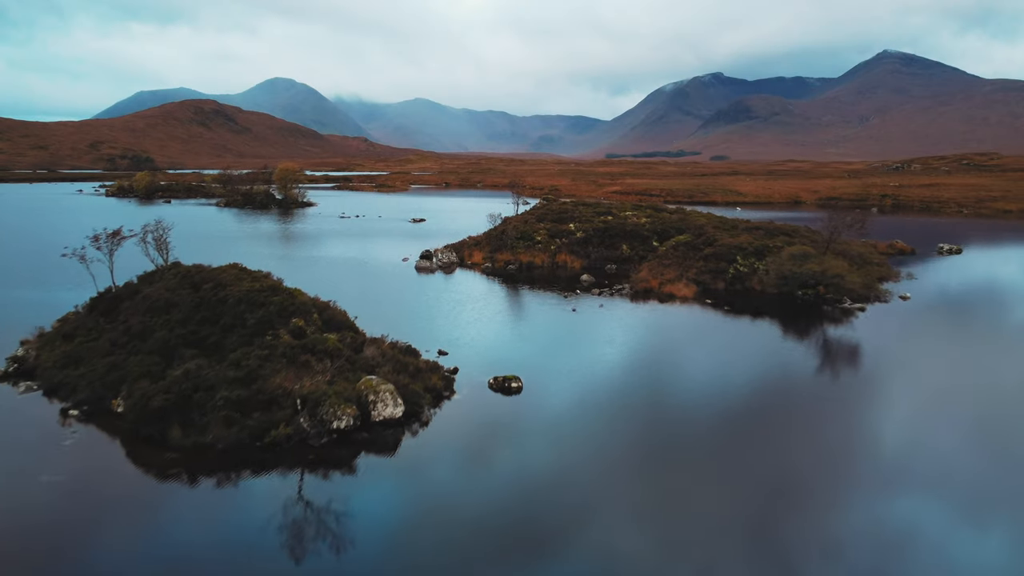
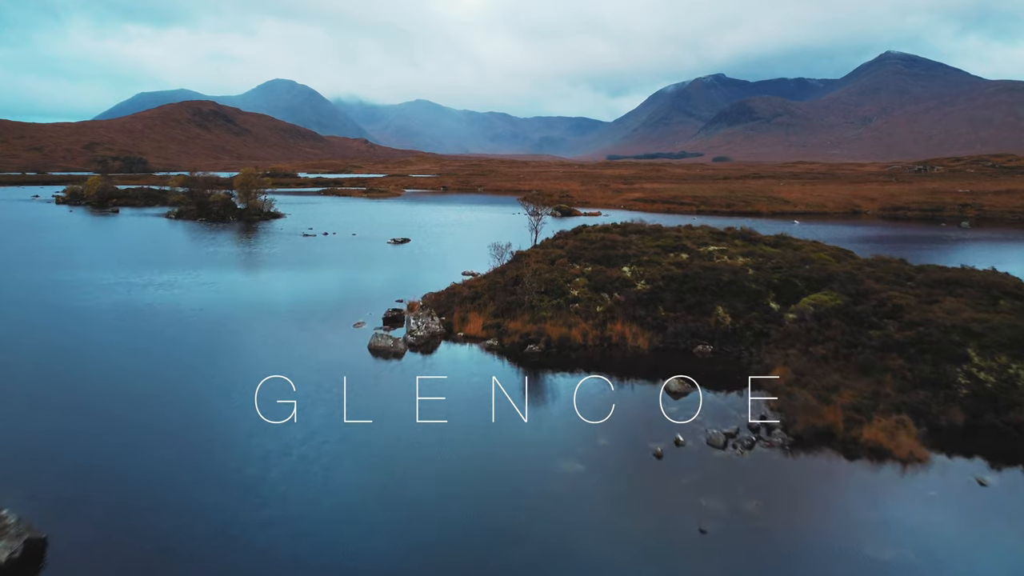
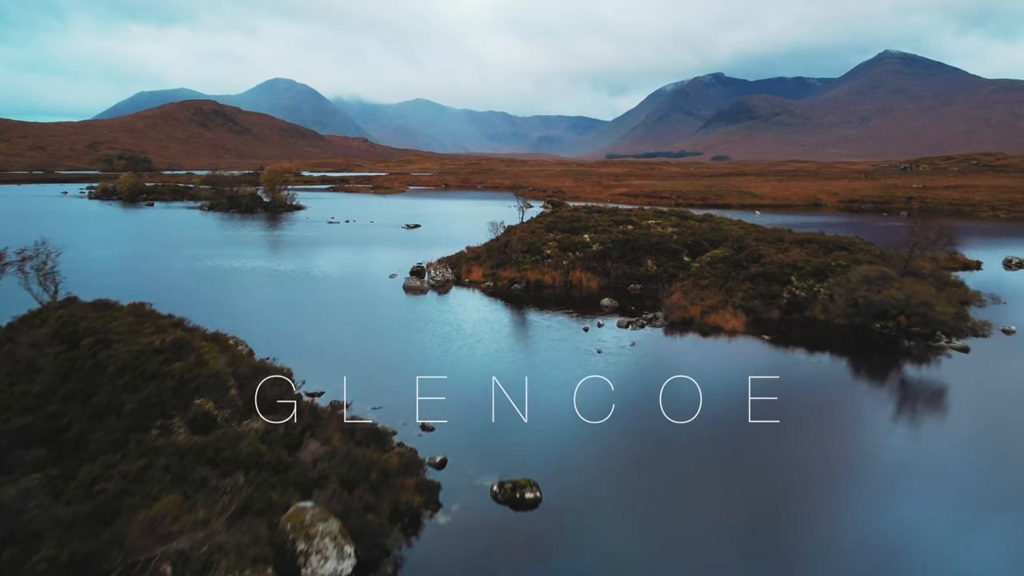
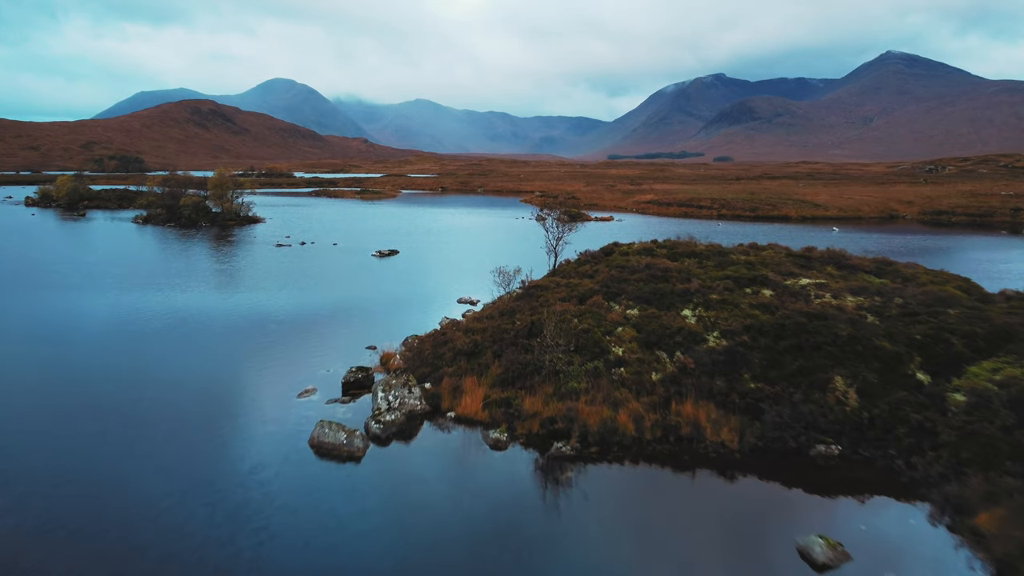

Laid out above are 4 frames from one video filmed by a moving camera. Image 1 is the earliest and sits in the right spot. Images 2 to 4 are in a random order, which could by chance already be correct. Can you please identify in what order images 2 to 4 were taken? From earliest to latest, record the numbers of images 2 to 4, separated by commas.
3, 2, 4
